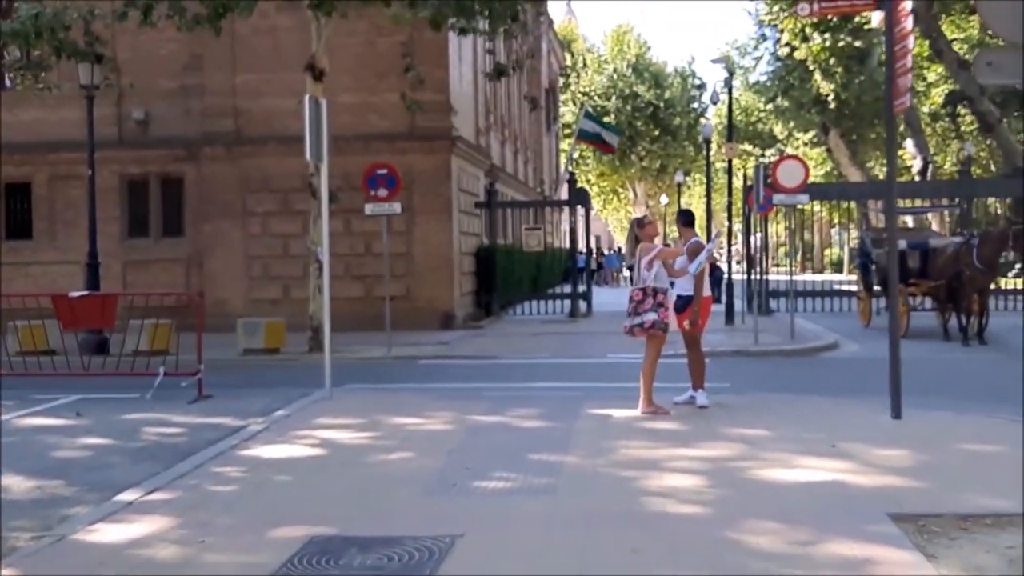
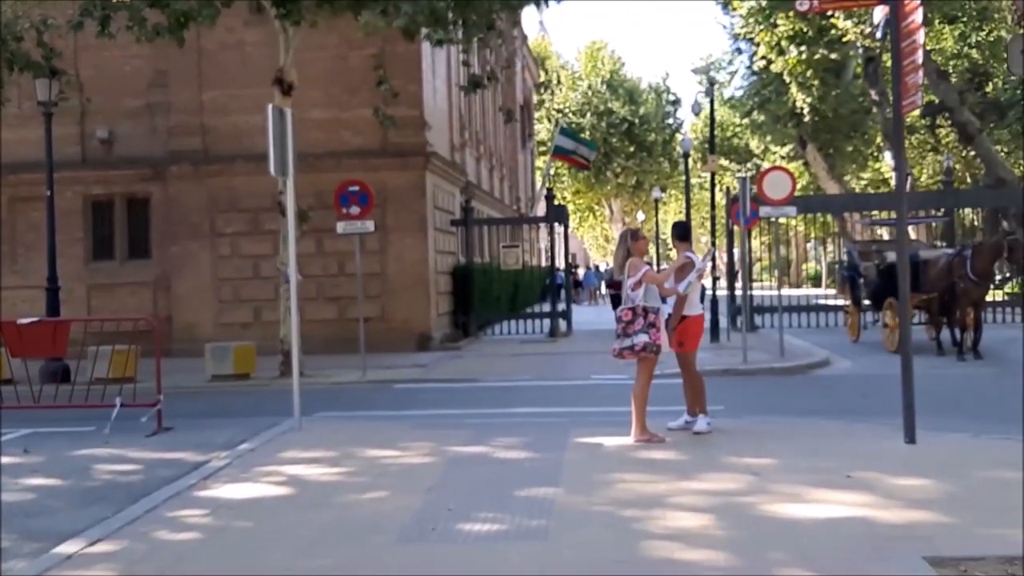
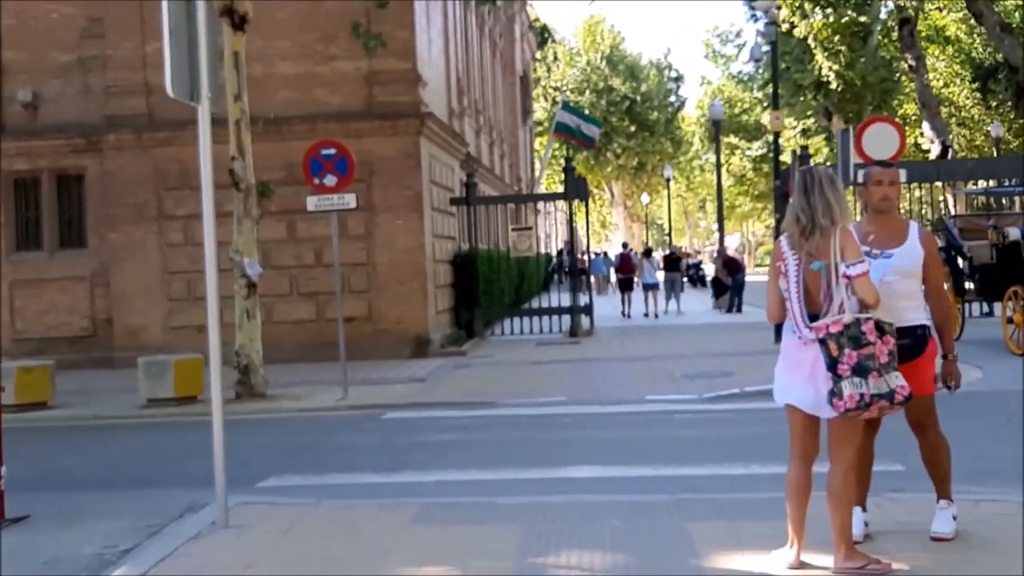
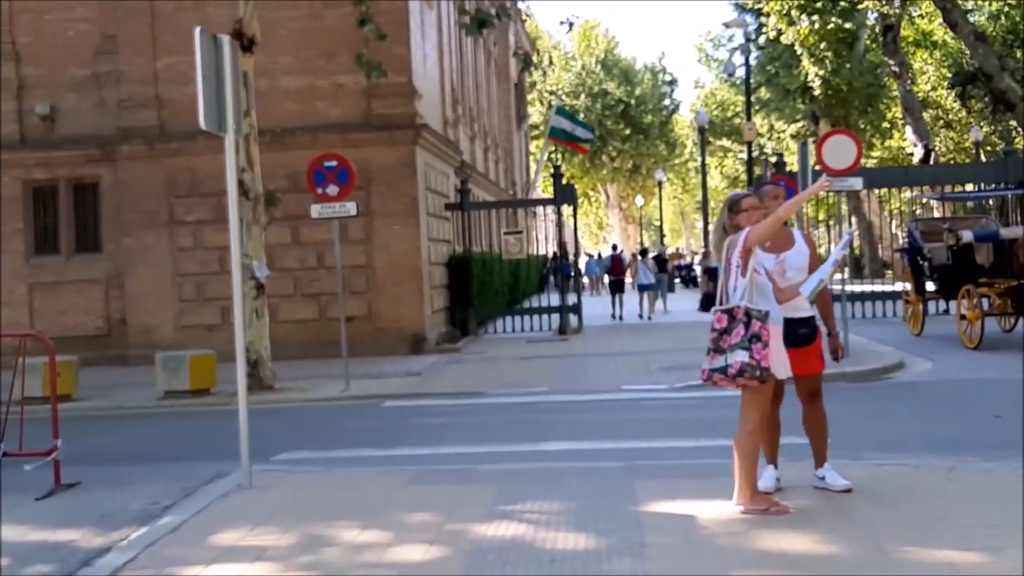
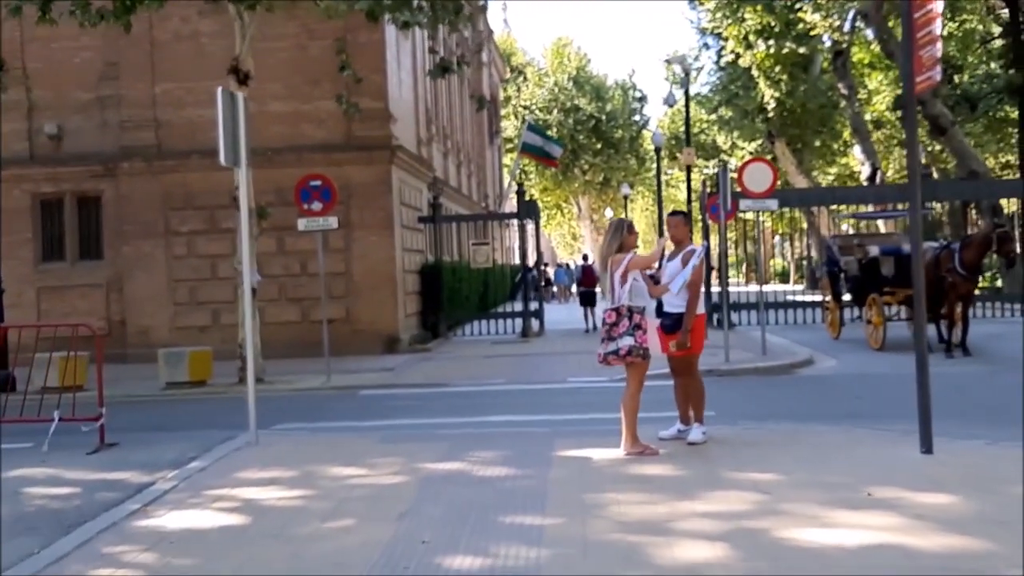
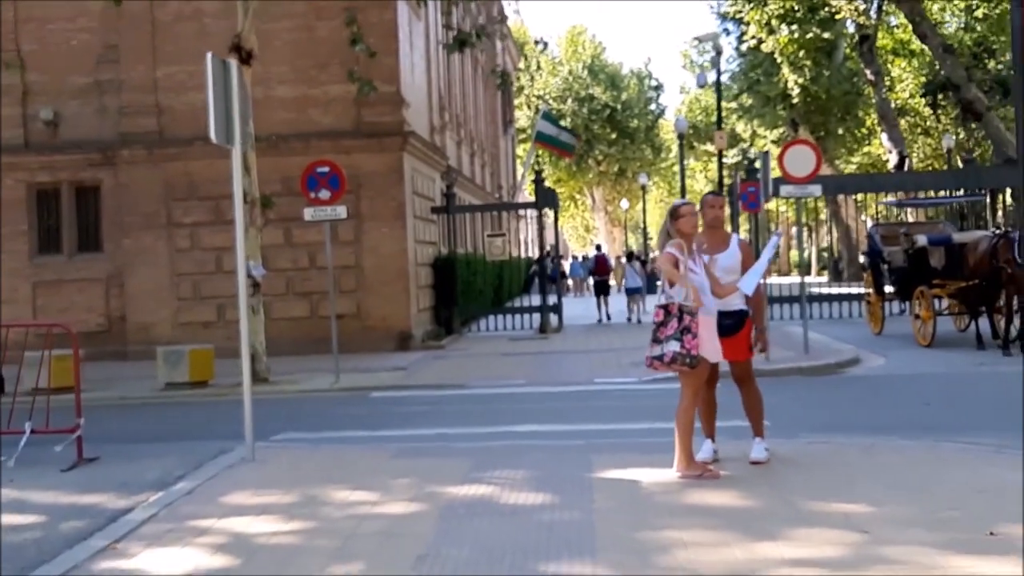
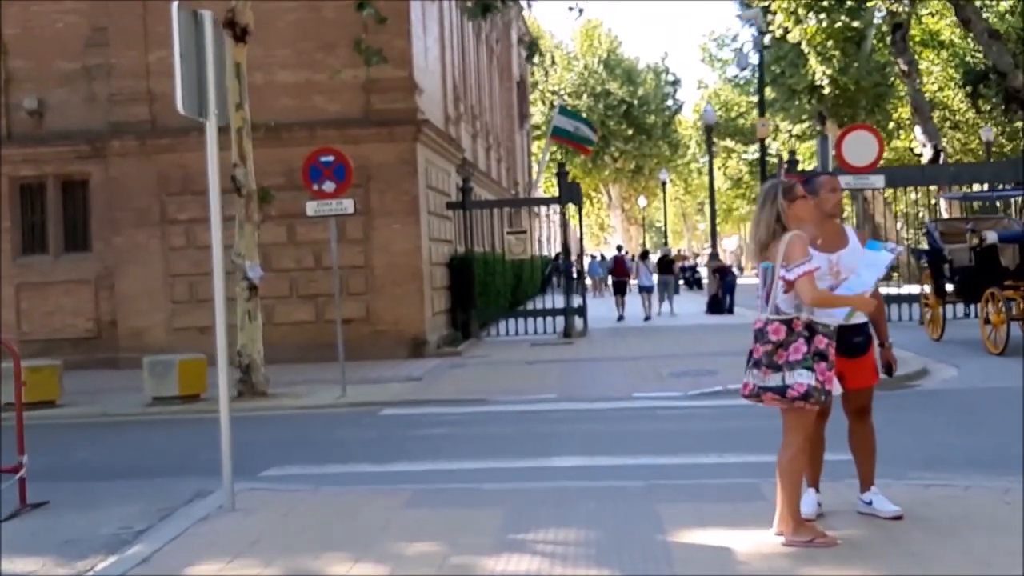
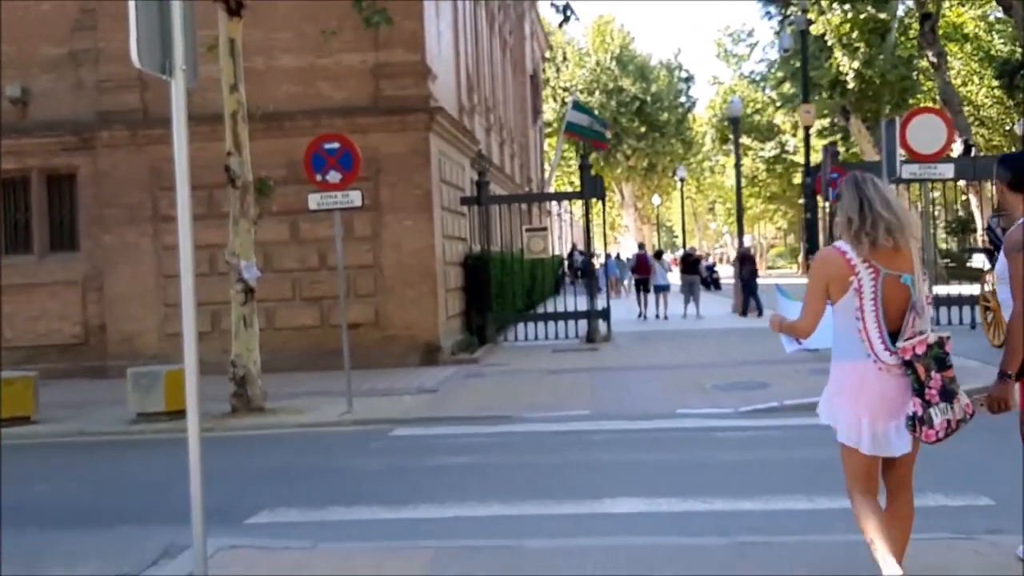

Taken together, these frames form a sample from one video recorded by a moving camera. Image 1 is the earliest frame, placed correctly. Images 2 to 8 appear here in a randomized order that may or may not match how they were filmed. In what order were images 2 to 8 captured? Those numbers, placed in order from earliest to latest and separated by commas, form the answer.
2, 5, 6, 4, 7, 3, 8
